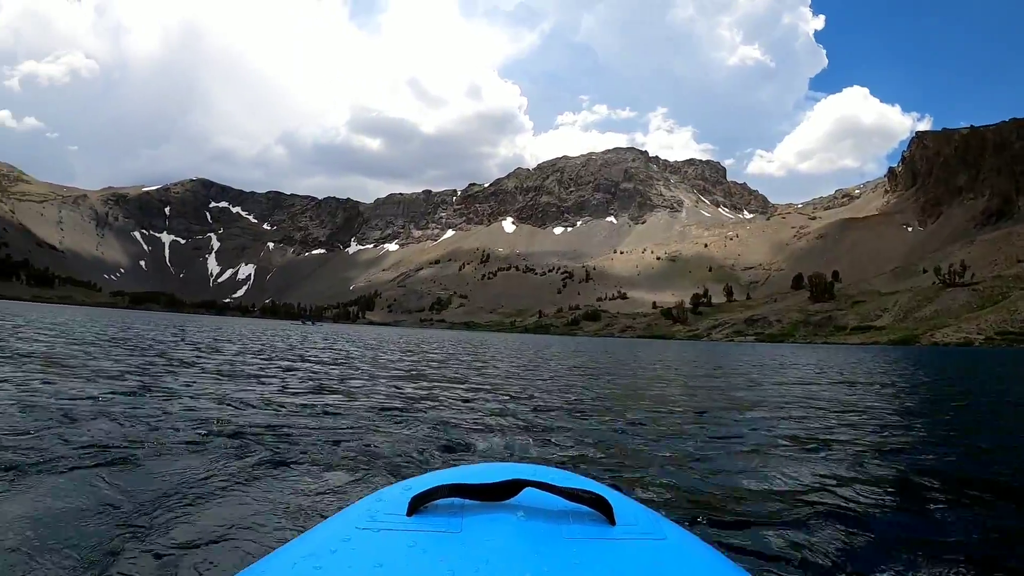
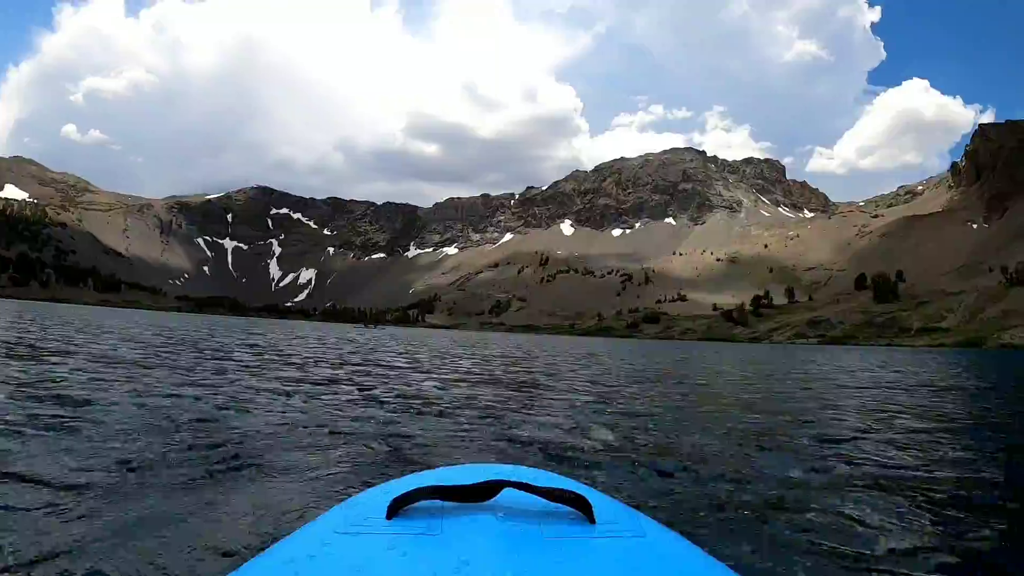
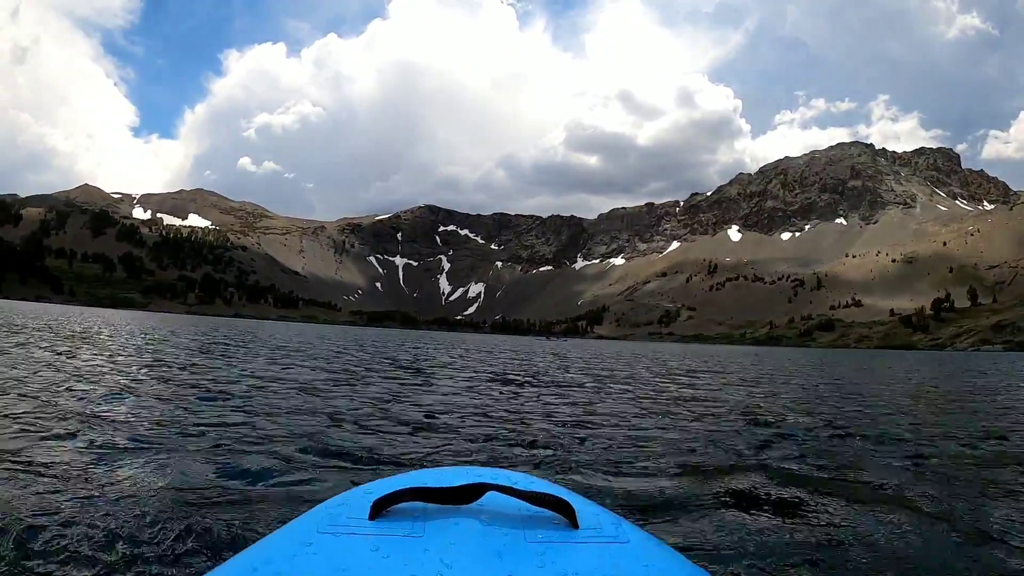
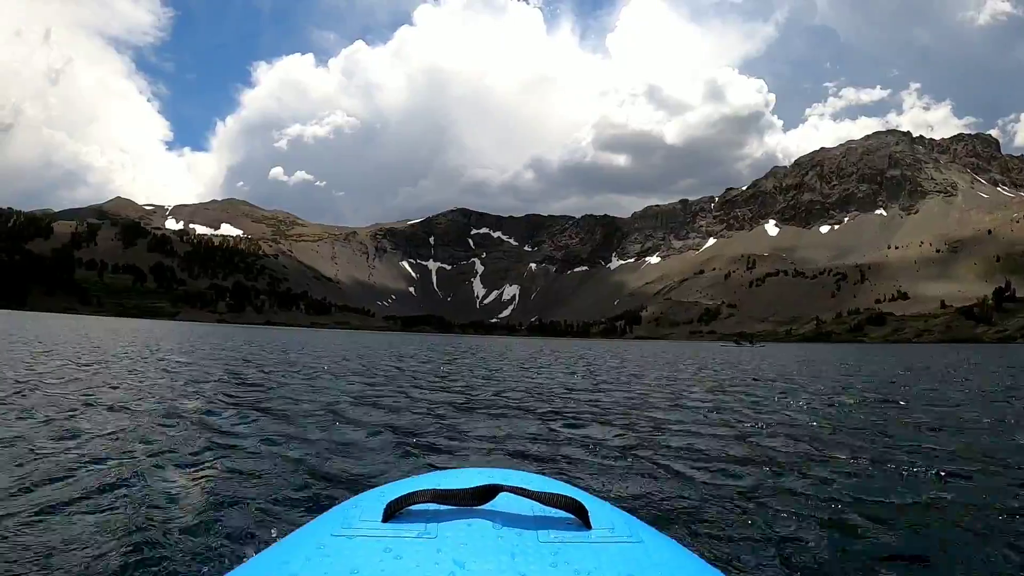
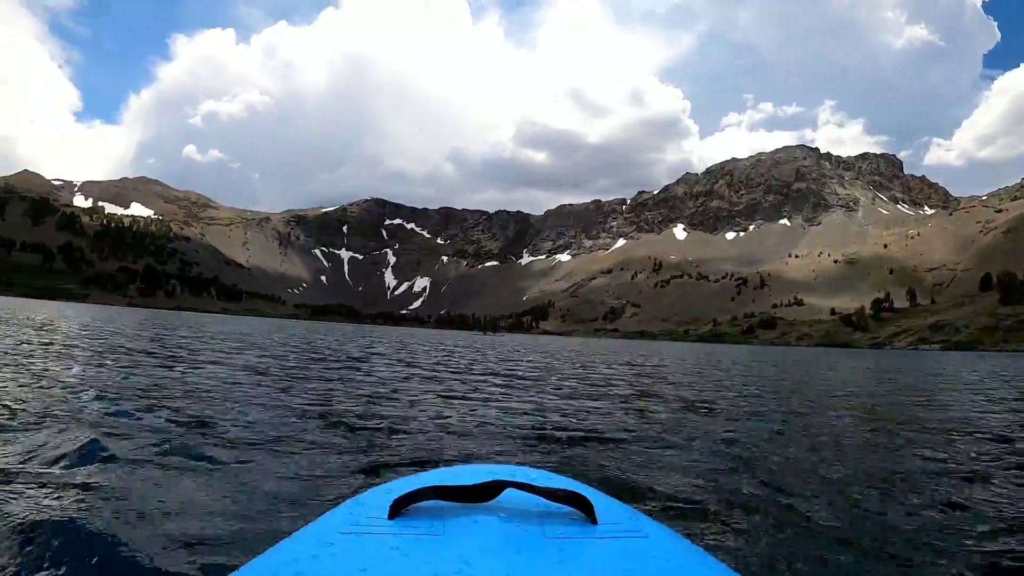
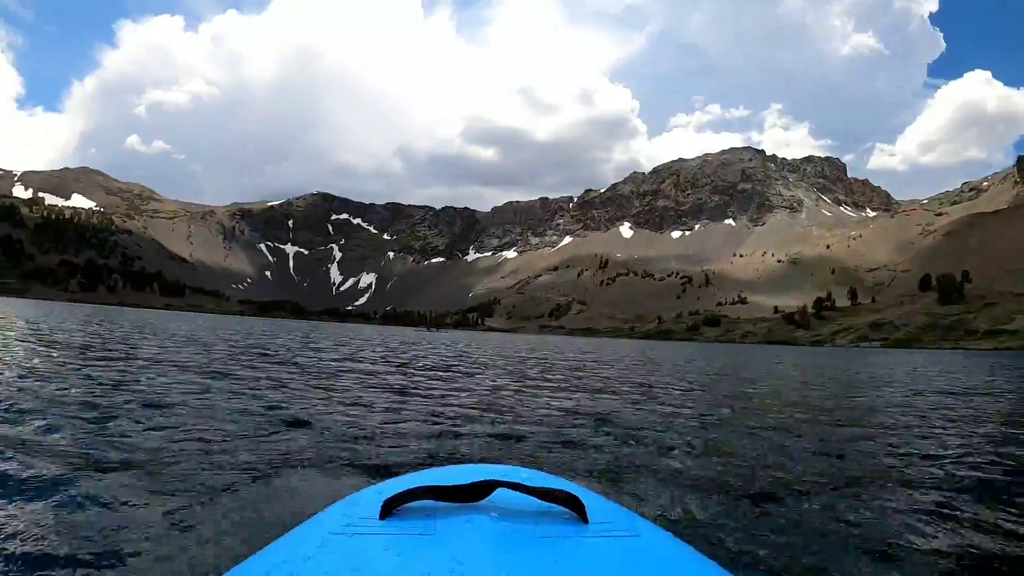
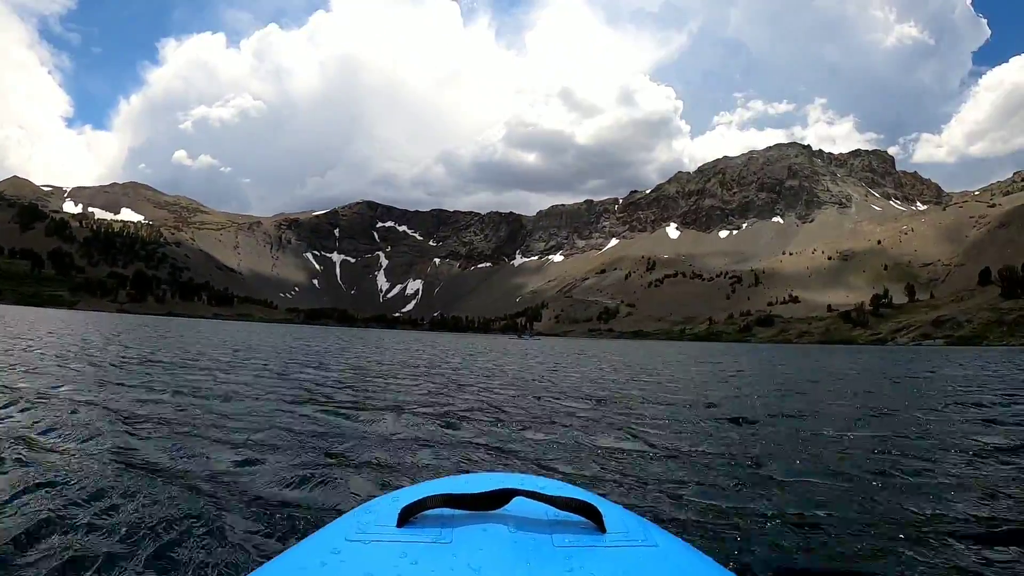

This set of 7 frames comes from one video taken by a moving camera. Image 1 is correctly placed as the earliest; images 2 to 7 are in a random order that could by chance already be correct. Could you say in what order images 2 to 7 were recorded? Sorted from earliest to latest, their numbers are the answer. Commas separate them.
2, 6, 5, 3, 7, 4
